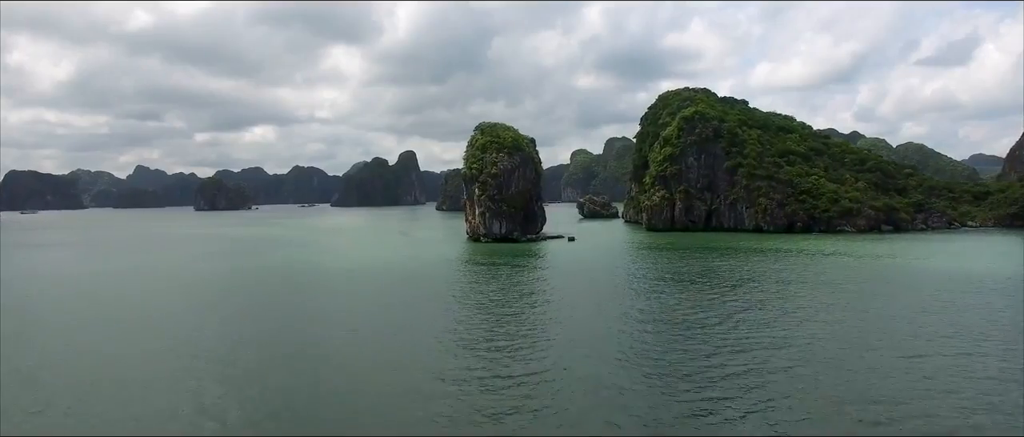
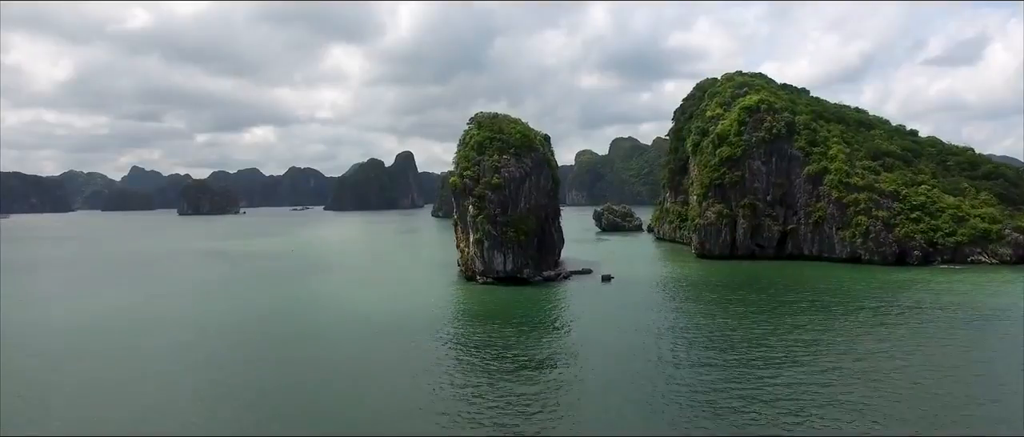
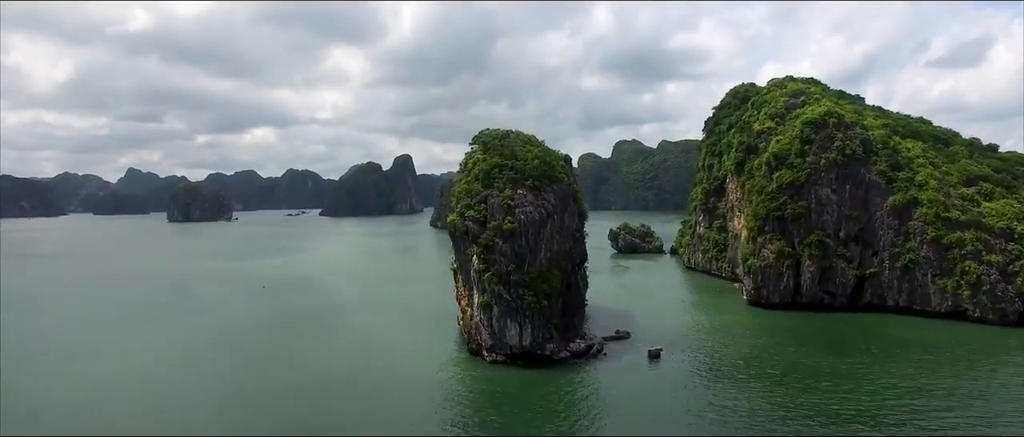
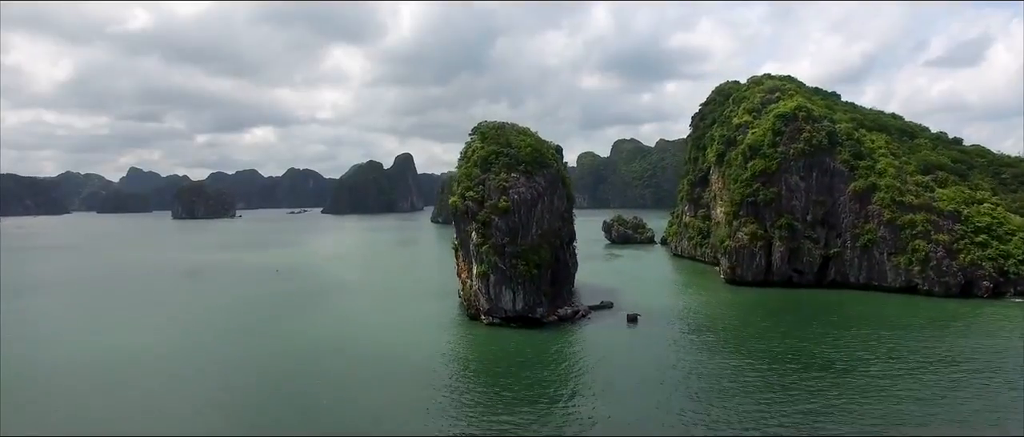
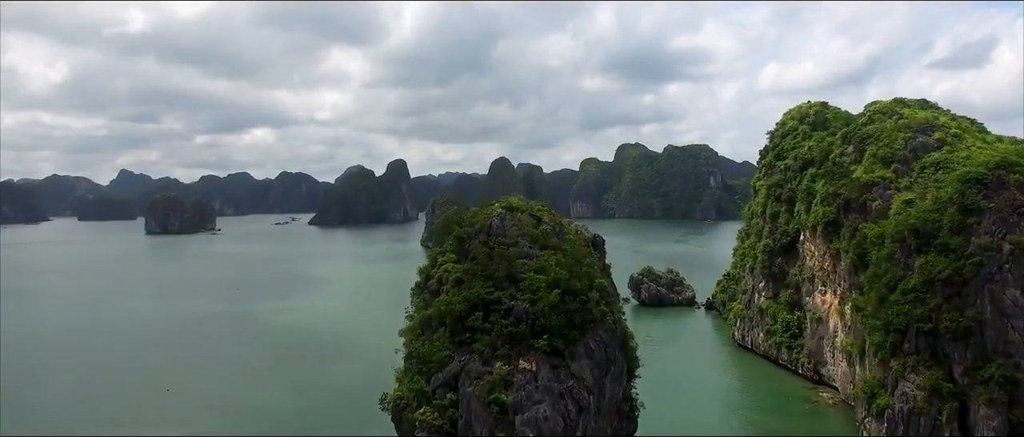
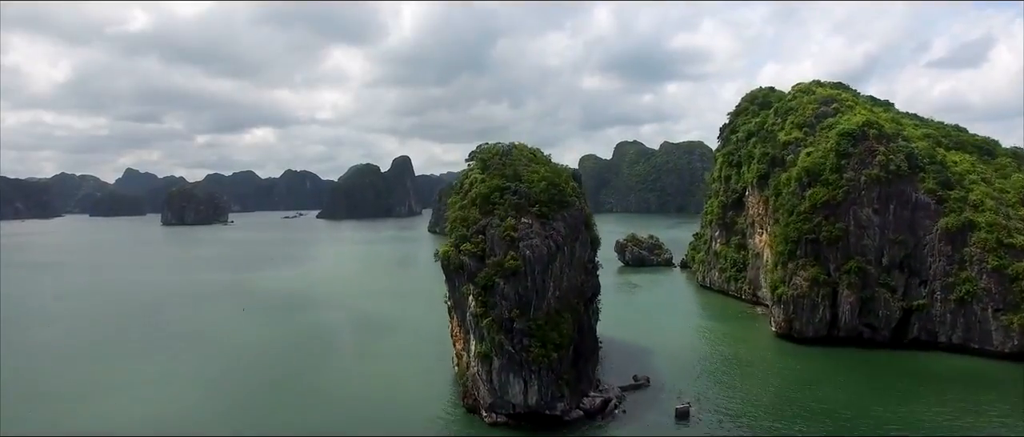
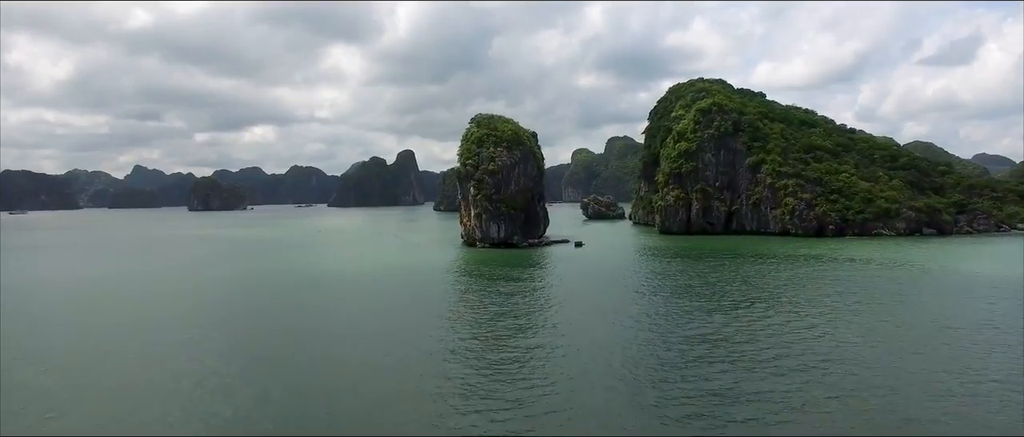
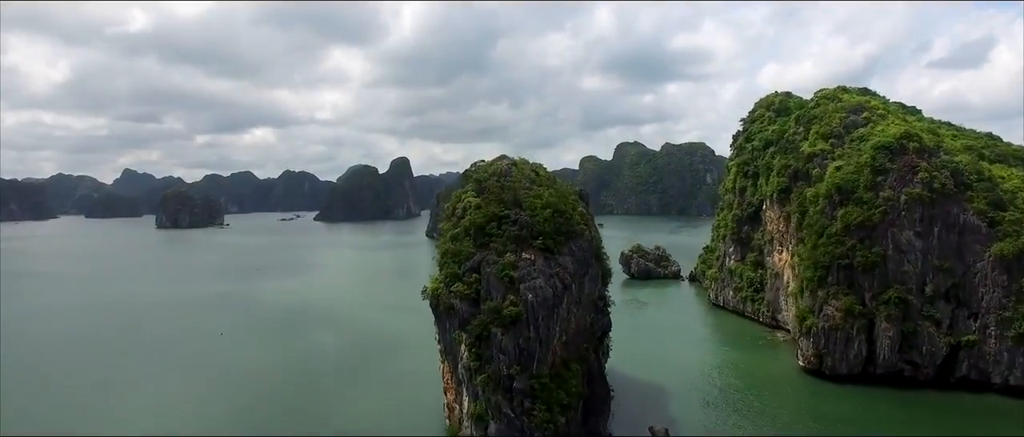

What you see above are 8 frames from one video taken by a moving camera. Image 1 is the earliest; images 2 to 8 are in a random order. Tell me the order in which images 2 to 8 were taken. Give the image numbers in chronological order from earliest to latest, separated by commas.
7, 2, 4, 3, 6, 8, 5
